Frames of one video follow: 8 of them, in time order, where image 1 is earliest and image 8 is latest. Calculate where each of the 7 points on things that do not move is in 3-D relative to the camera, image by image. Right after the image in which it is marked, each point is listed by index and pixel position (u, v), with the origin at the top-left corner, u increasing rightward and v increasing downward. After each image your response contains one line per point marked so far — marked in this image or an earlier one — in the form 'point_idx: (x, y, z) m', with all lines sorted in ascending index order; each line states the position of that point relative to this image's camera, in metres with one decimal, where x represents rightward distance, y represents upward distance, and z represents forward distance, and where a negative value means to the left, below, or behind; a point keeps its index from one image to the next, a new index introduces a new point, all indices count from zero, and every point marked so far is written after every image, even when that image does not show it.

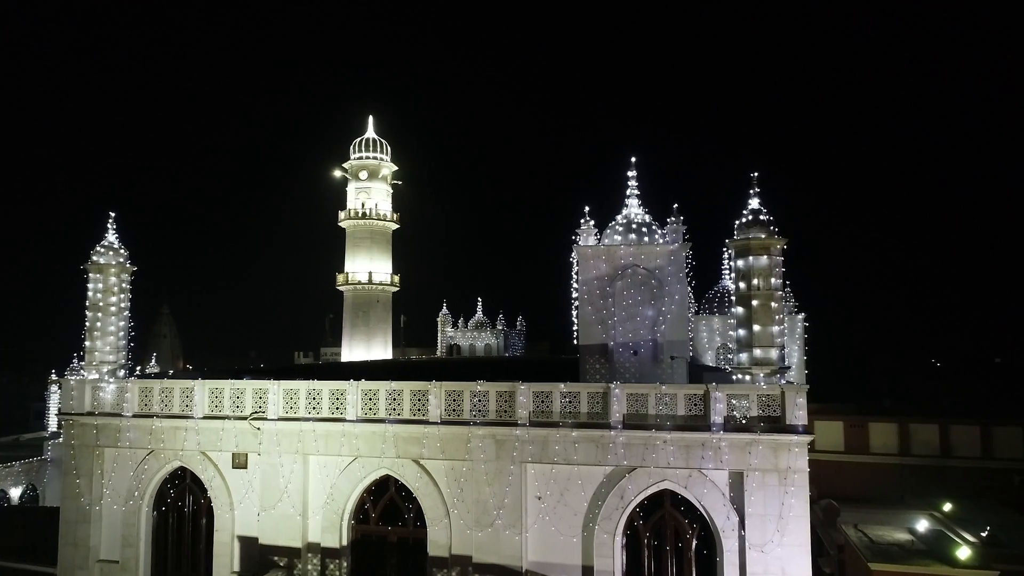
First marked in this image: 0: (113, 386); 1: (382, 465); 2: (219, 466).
0: (-8.1, -2.0, +13.8) m
1: (-2.4, -3.2, +12.4) m
2: (-5.7, -3.5, +13.2) m
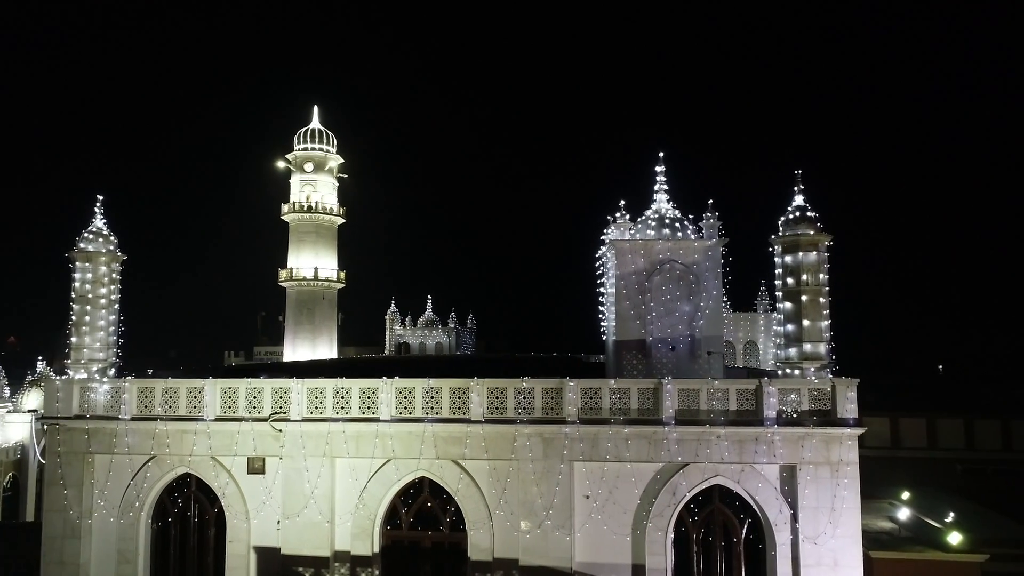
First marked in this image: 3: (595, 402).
0: (-7.5, -1.8, +12.5) m
1: (-1.6, -3.1, +11.8) m
2: (-5.0, -3.3, +12.2) m
3: (+1.4, -1.9, +11.5) m
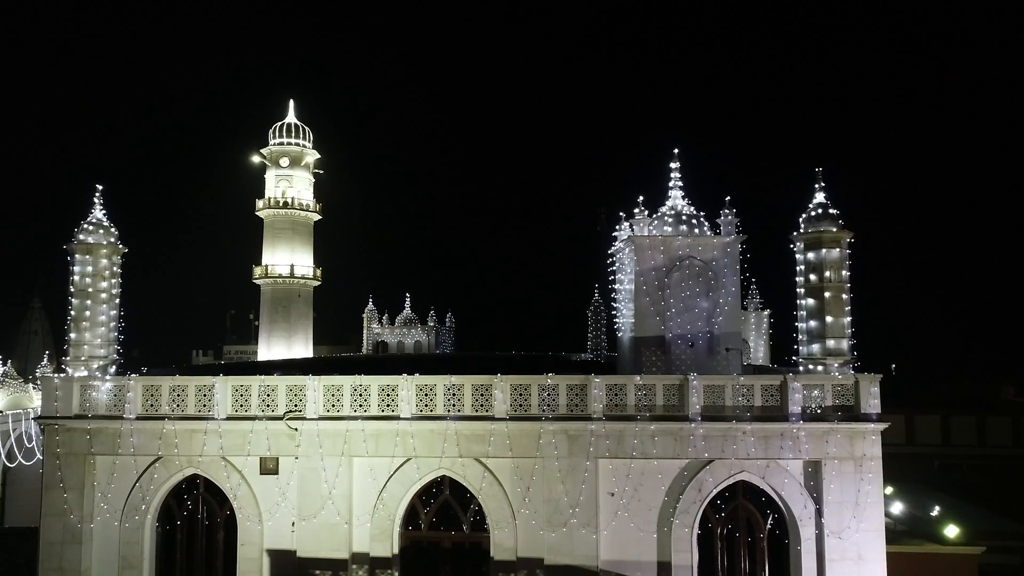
0: (-7.1, -1.7, +12.0) m
1: (-1.2, -3.0, +11.5) m
2: (-4.6, -3.2, +11.8) m
3: (+1.8, -1.9, +11.4) m
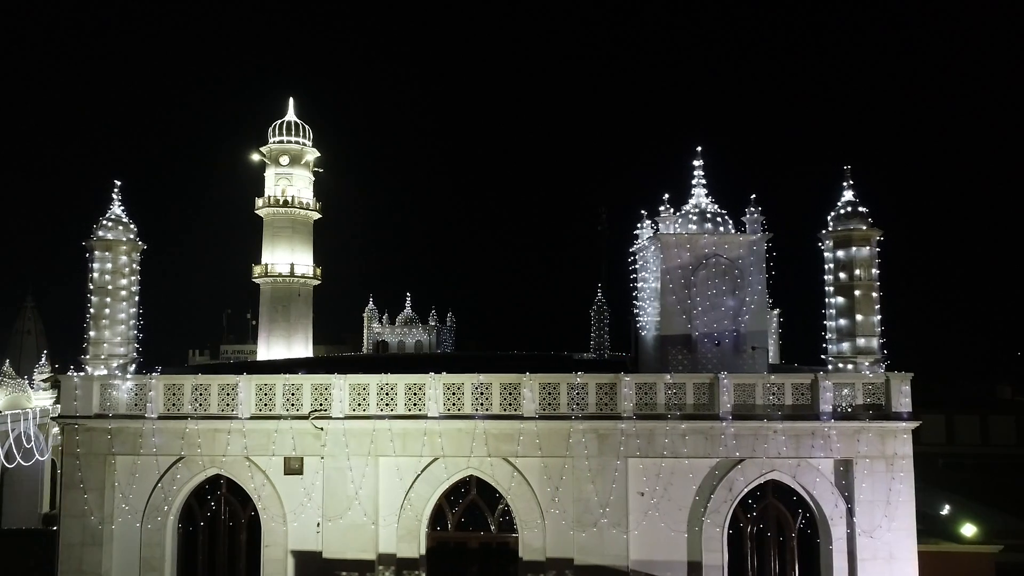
0: (-6.6, -1.6, +11.8) m
1: (-0.7, -3.0, +11.4) m
2: (-4.2, -3.2, +11.6) m
3: (+2.3, -1.8, +11.3) m
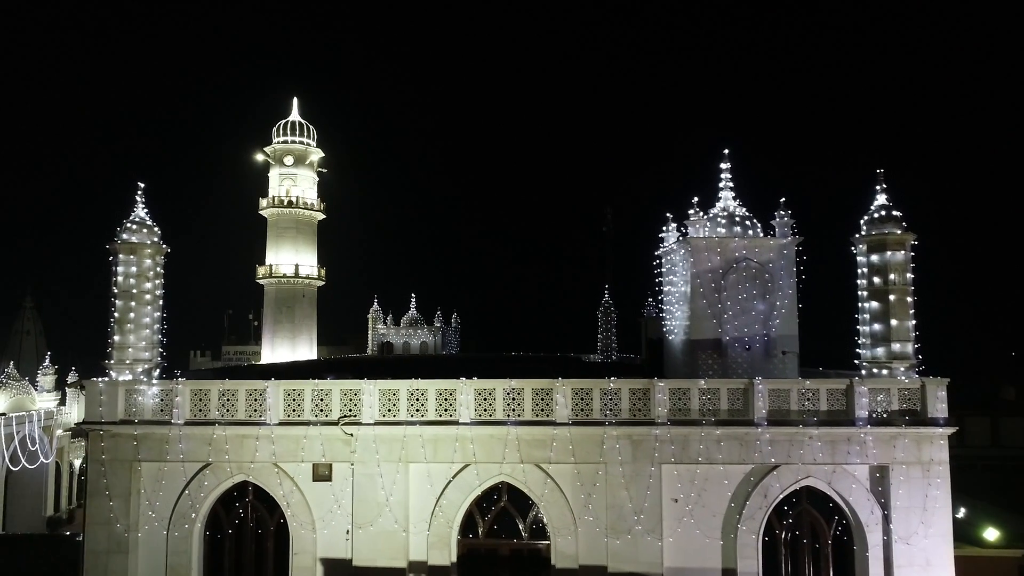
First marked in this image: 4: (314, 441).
0: (-6.1, -1.7, +11.6) m
1: (-0.2, -3.1, +11.3) m
2: (-3.6, -3.2, +11.5) m
3: (+2.8, -1.9, +11.2) m
4: (-3.3, -2.6, +11.4) m
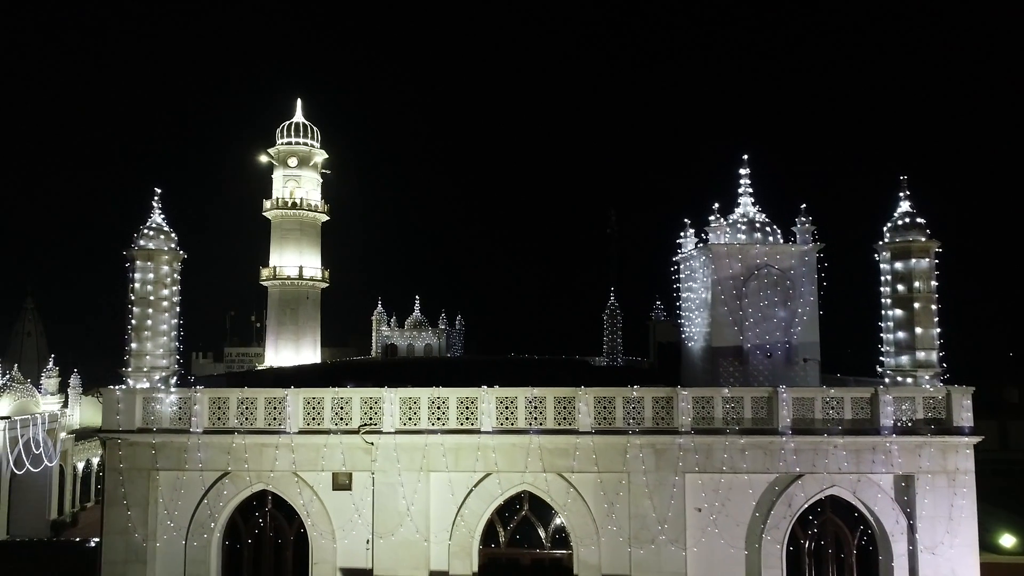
0: (-5.7, -1.8, +11.5) m
1: (+0.2, -3.2, +11.2) m
2: (-3.3, -3.4, +11.4) m
3: (+3.2, -2.0, +11.1) m
4: (-3.0, -2.7, +11.3) m
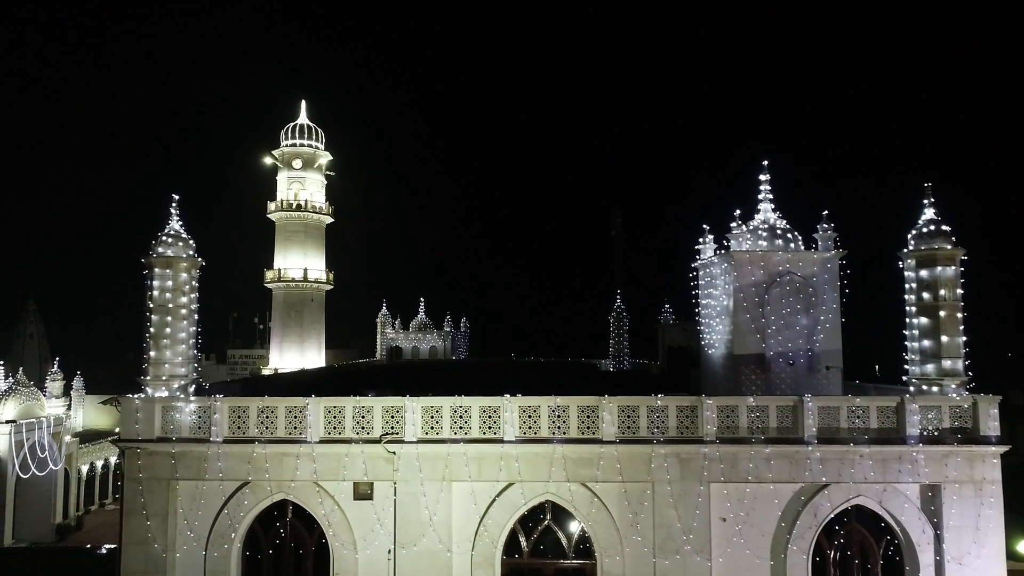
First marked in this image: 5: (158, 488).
0: (-5.3, -2.0, +11.4) m
1: (+0.6, -3.3, +11.1) m
2: (-2.9, -3.5, +11.3) m
3: (+3.6, -2.2, +11.0) m
4: (-2.6, -2.8, +11.2) m
5: (-5.9, -3.3, +11.3) m
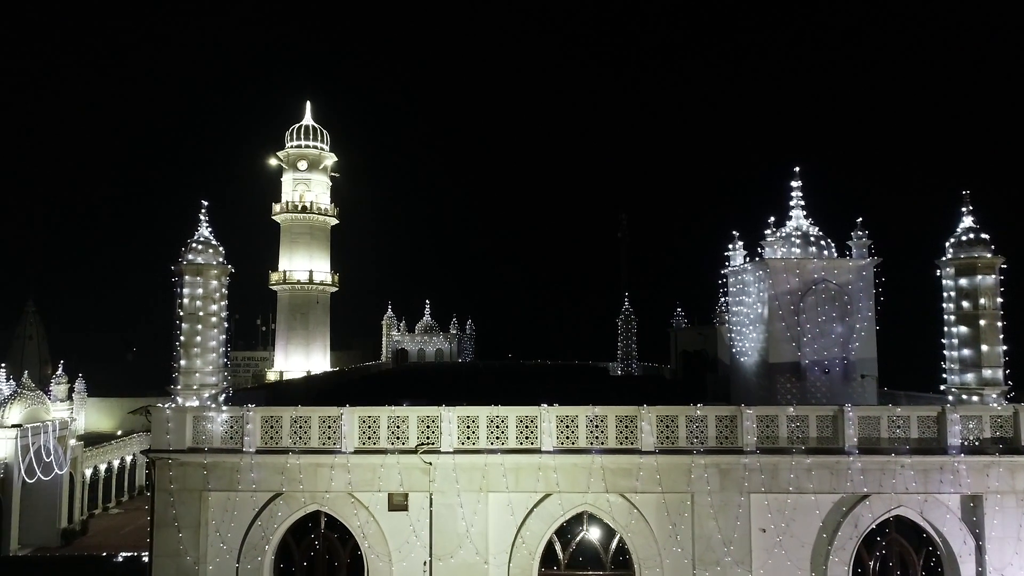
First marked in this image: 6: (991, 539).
0: (-4.7, -2.1, +11.2) m
1: (+1.2, -3.5, +11.0) m
2: (-2.3, -3.6, +11.1) m
3: (+4.2, -2.3, +10.9) m
4: (-2.0, -3.0, +11.0) m
5: (-5.3, -3.5, +11.1) m
6: (+7.6, -4.0, +10.7) m
